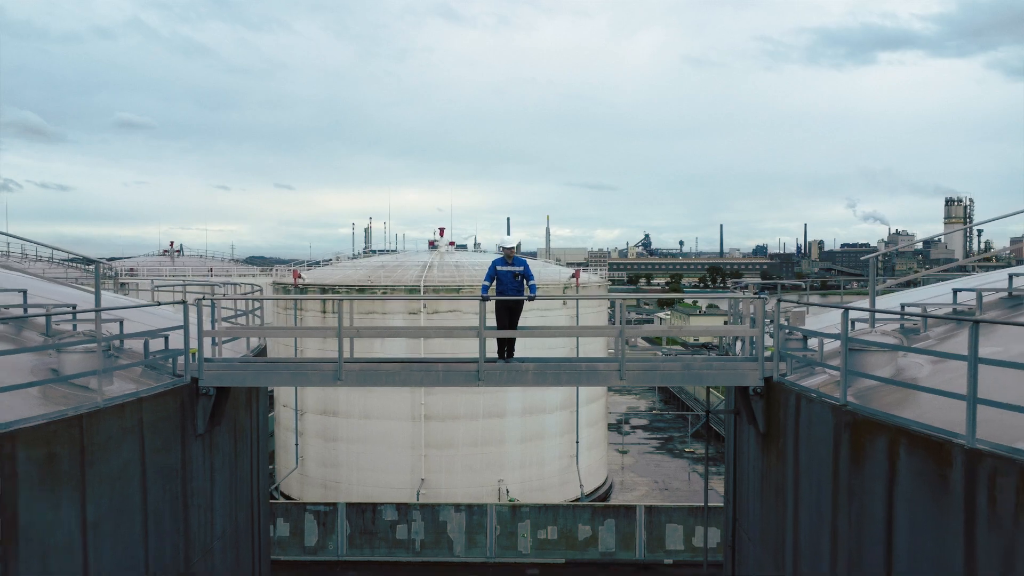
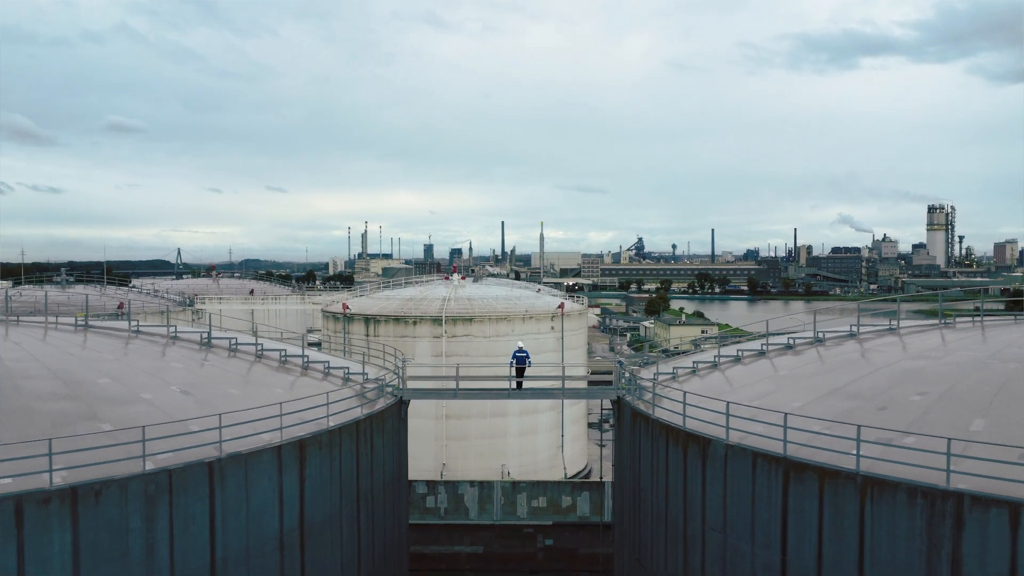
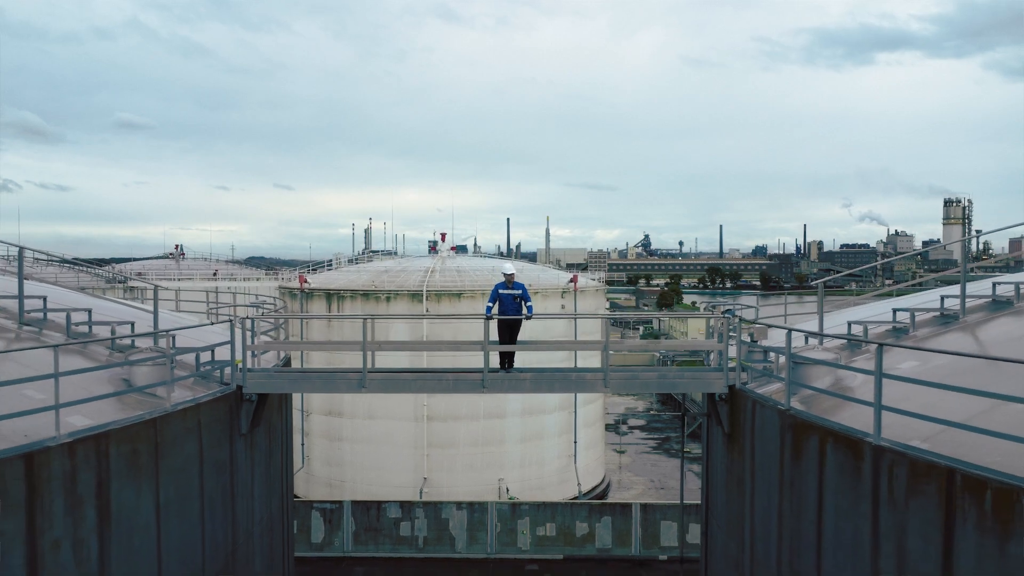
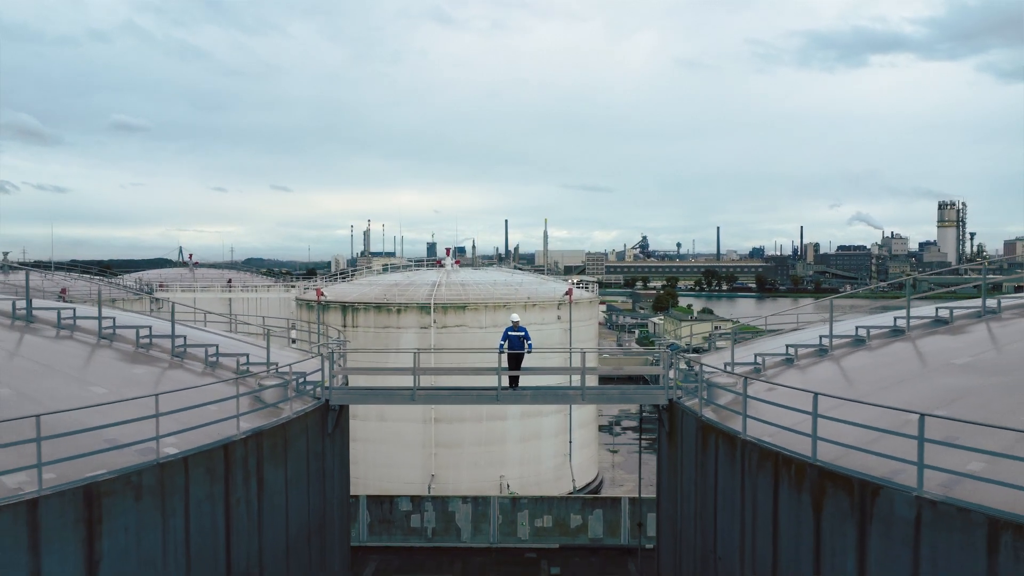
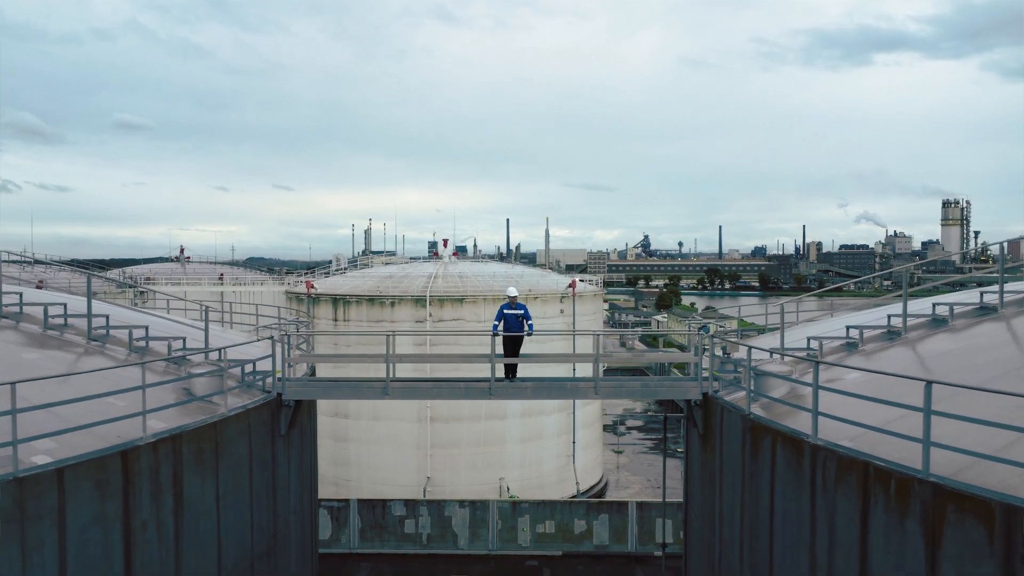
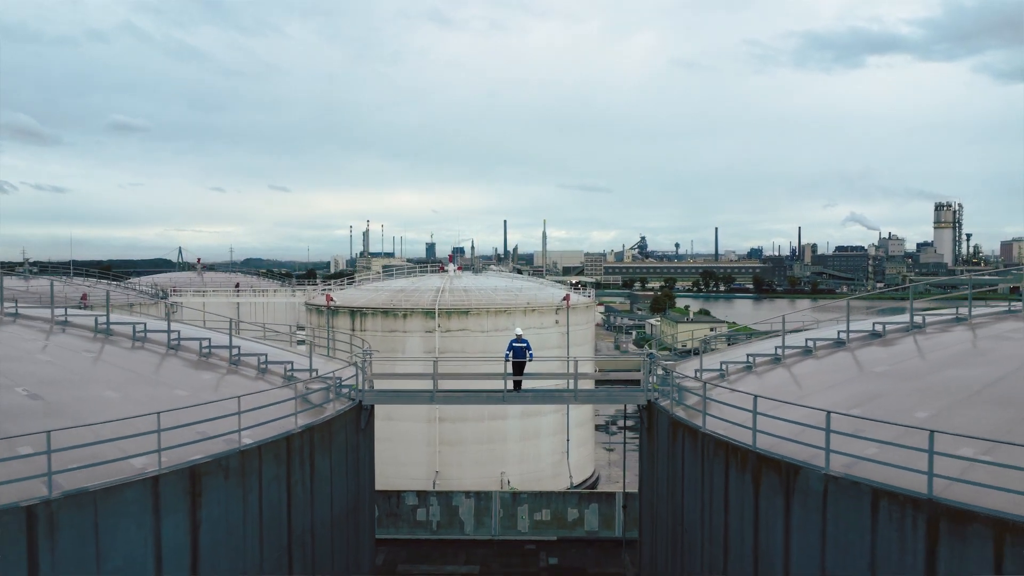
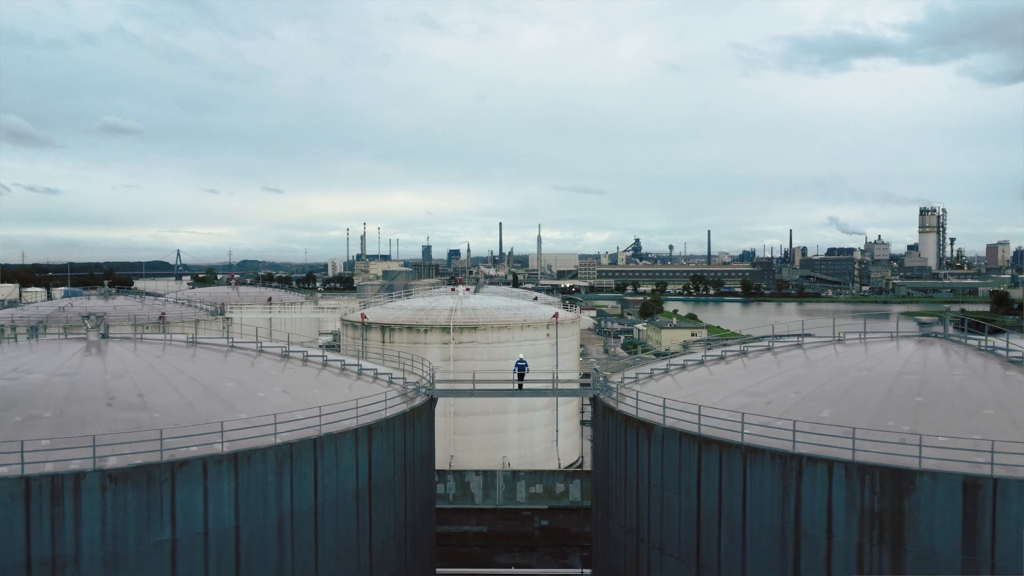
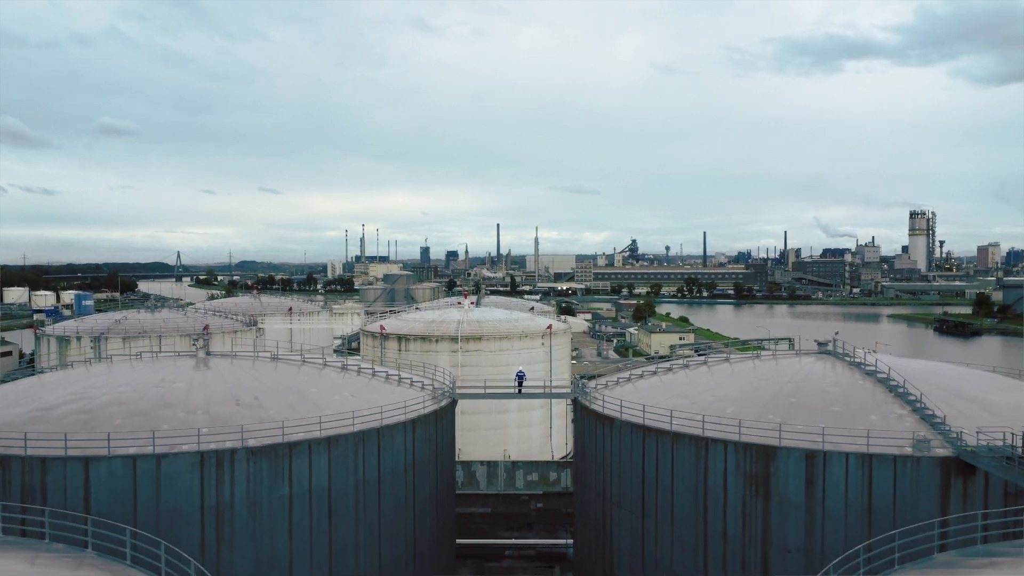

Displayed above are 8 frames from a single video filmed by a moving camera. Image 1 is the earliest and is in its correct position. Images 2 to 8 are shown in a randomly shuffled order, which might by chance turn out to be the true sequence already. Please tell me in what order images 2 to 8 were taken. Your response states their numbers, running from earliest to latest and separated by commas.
3, 5, 4, 6, 2, 7, 8
